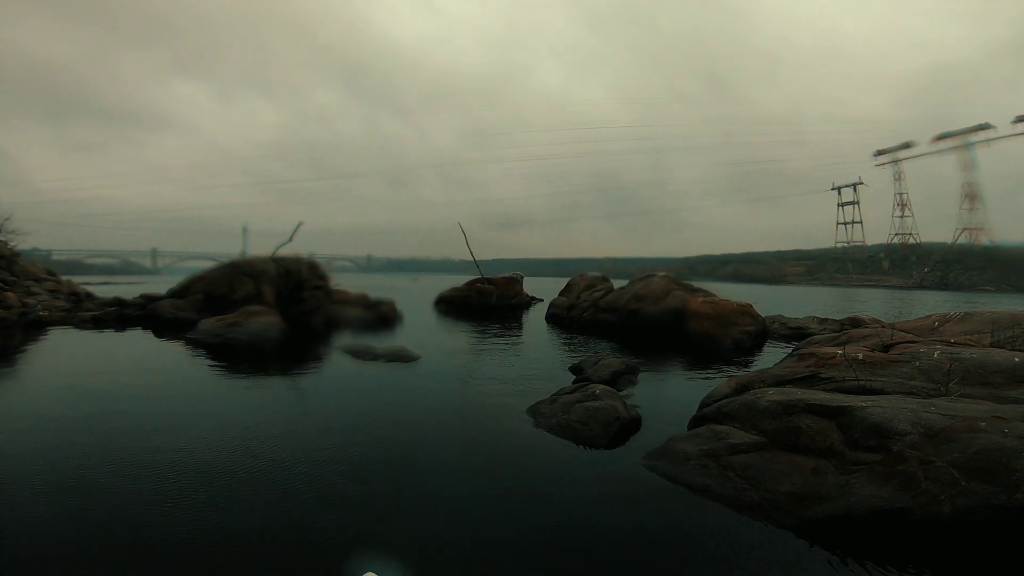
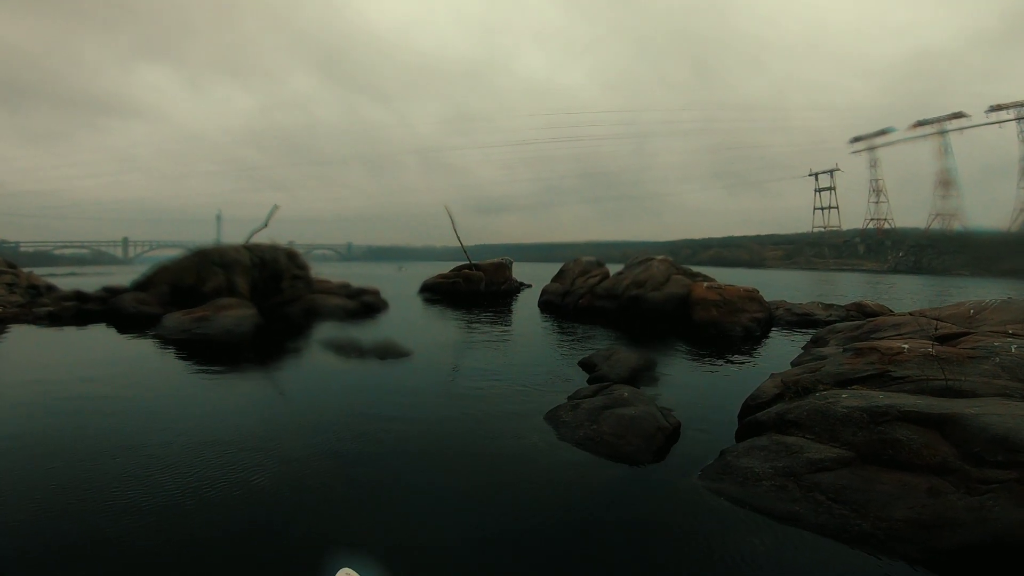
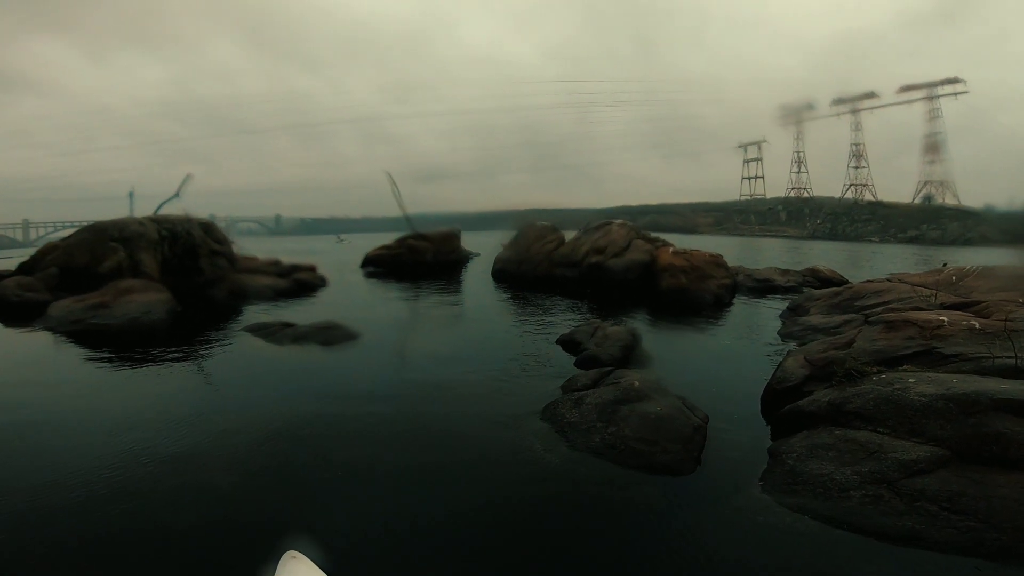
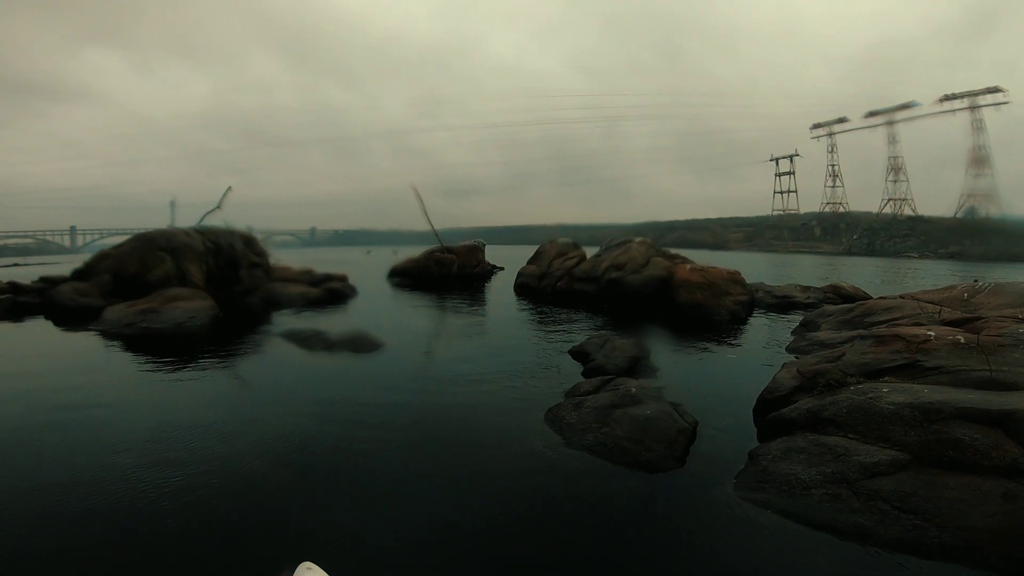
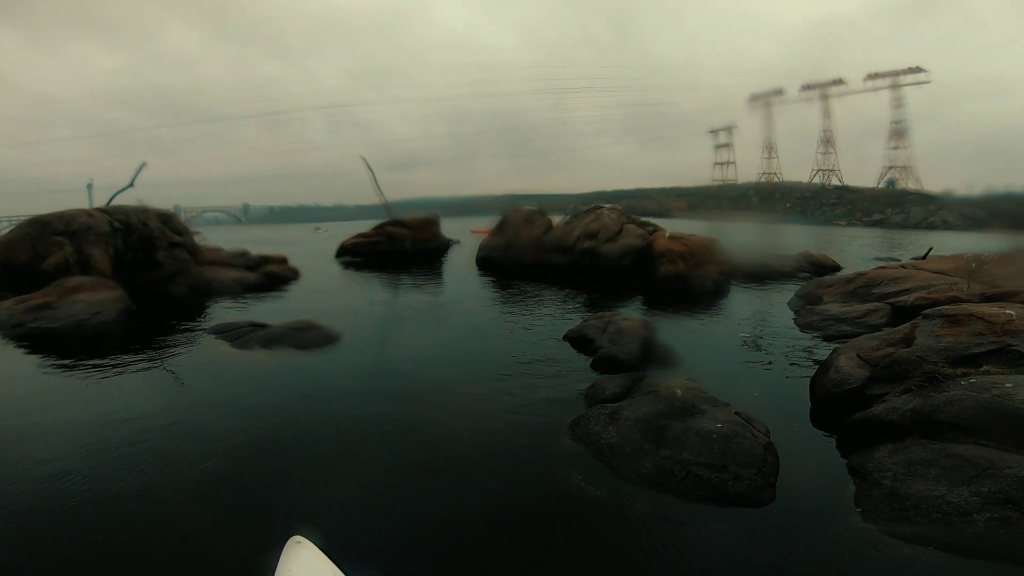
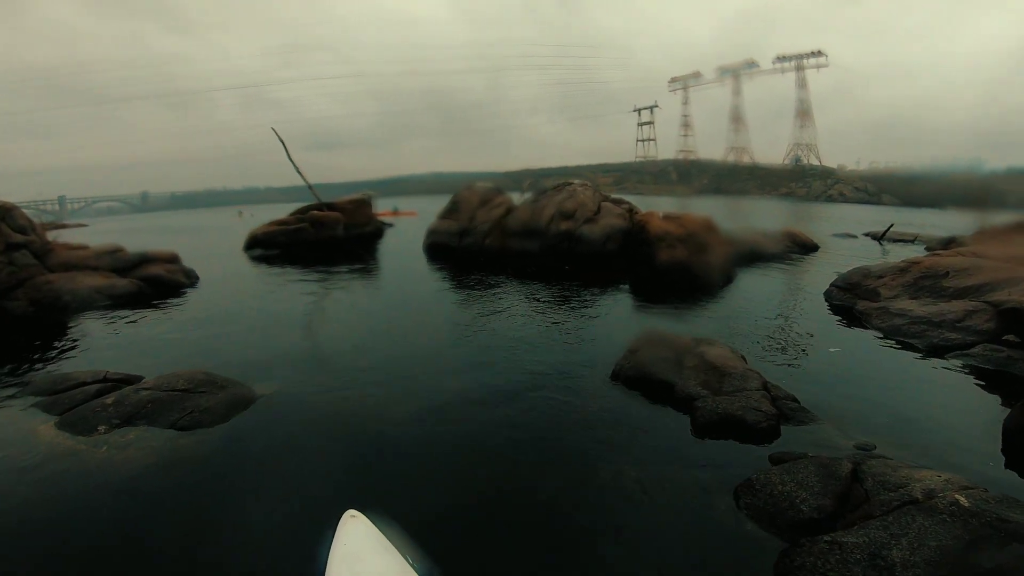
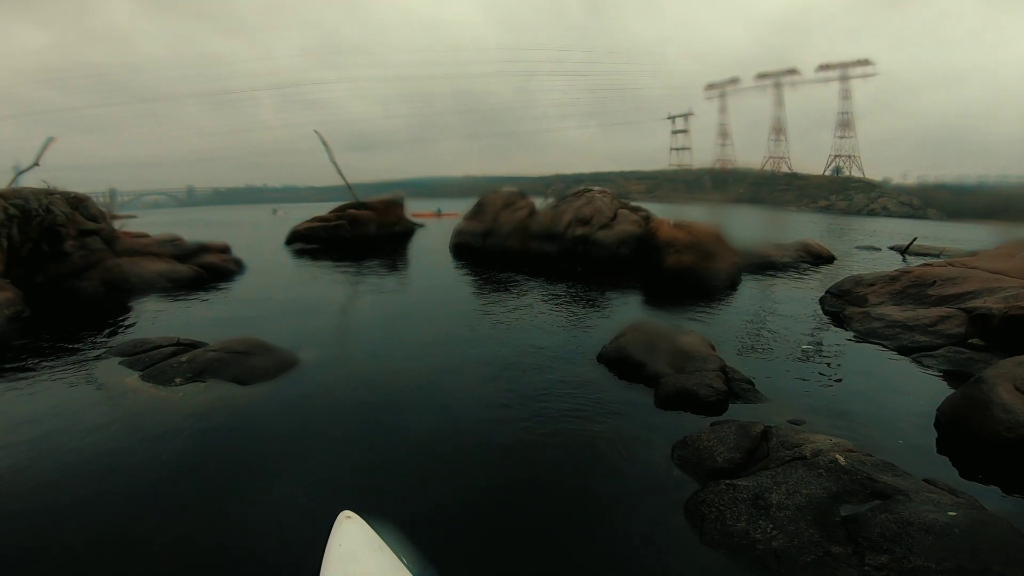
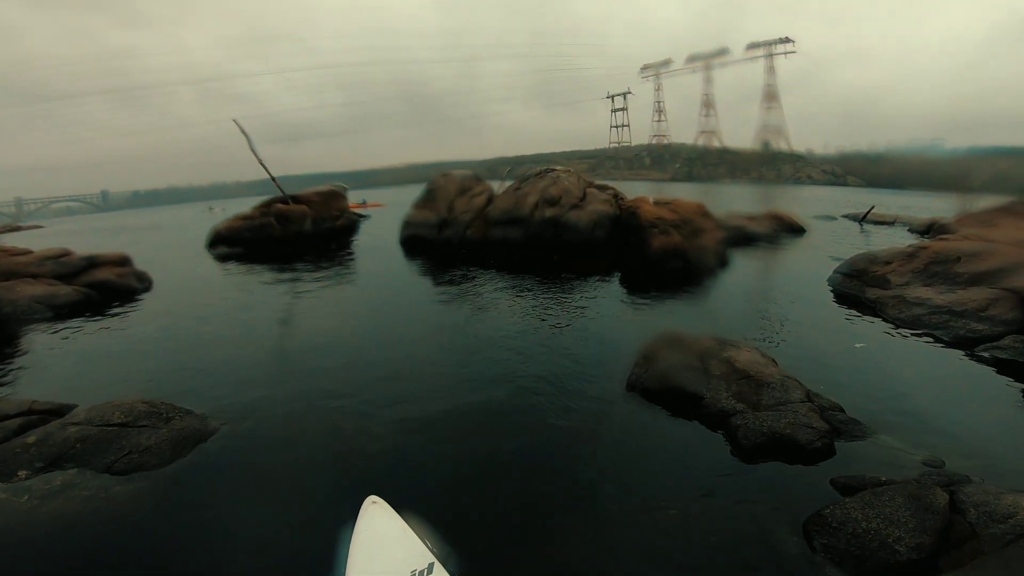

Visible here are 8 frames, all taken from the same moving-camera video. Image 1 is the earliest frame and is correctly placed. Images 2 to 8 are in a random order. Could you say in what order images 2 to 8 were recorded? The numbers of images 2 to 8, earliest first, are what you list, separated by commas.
2, 4, 3, 5, 7, 6, 8
